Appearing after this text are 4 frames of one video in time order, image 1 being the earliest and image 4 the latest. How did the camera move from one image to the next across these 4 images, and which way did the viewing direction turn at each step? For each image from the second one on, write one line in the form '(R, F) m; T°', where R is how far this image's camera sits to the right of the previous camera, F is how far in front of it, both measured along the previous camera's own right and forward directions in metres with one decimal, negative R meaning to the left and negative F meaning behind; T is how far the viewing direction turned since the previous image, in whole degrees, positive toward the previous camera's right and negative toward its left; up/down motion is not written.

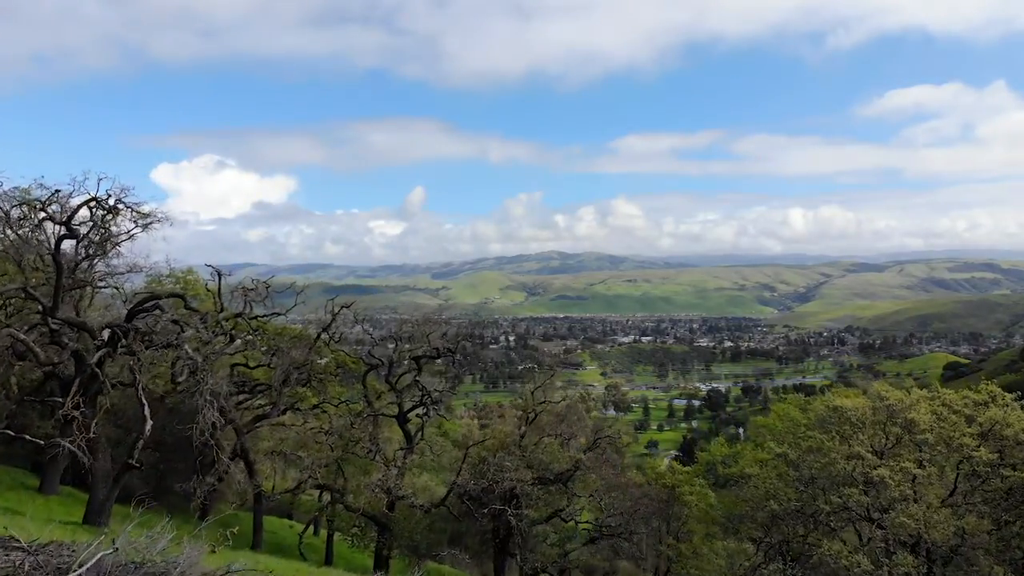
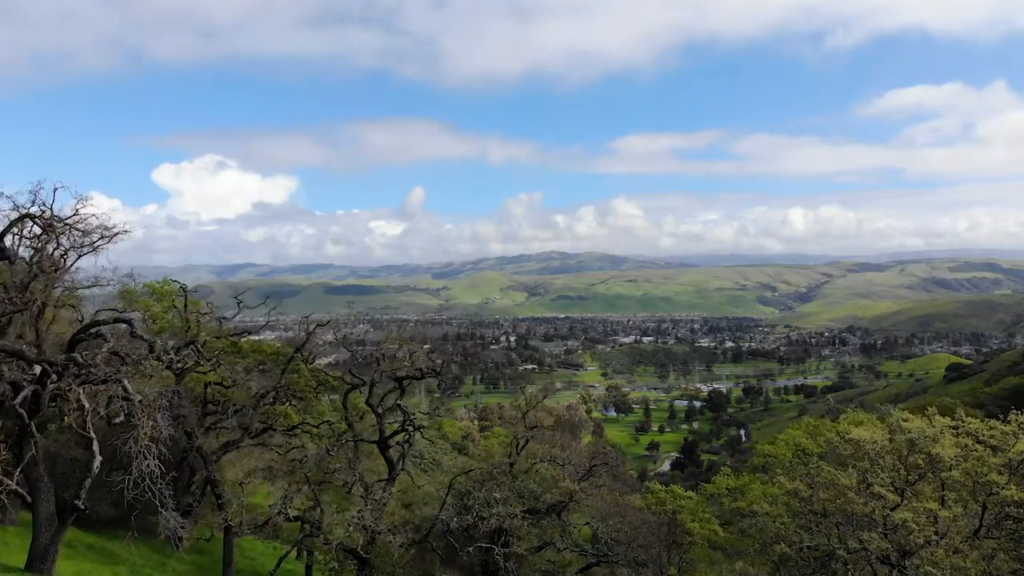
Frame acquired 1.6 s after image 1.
(+0.4, +1.5) m; 0°
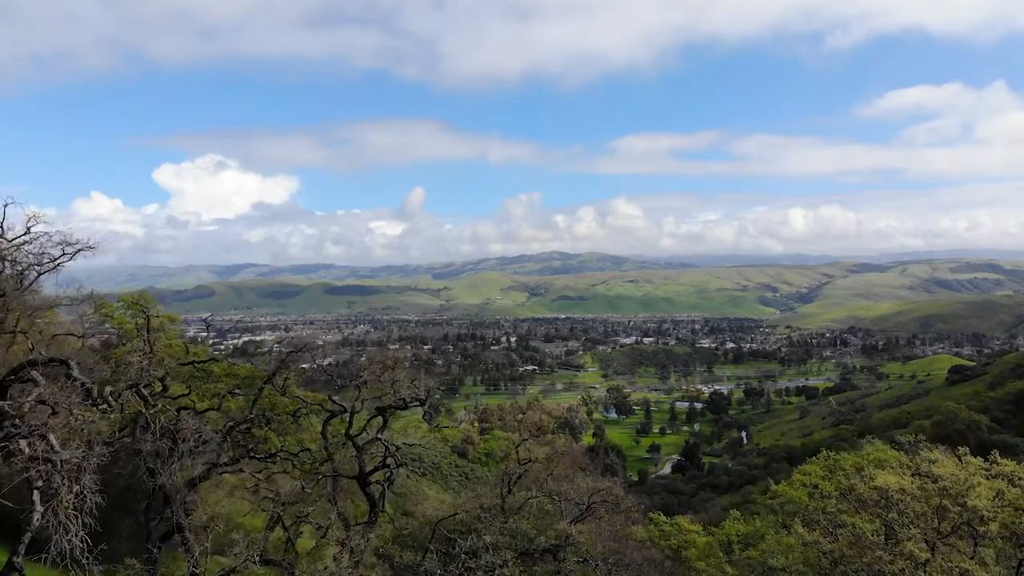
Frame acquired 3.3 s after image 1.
(+0.3, +1.7) m; 0°
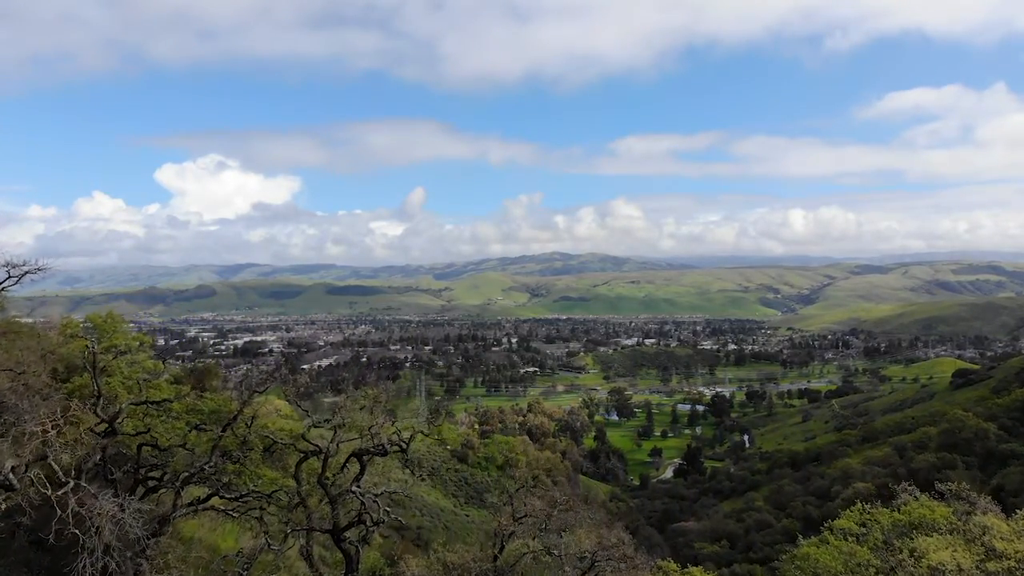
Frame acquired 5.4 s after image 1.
(+0.2, +2.2) m; 0°
